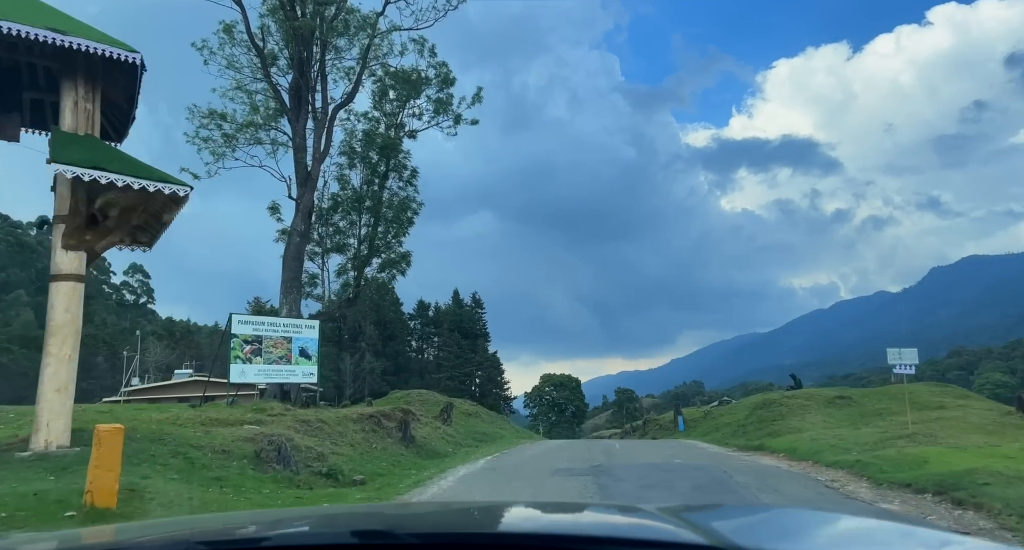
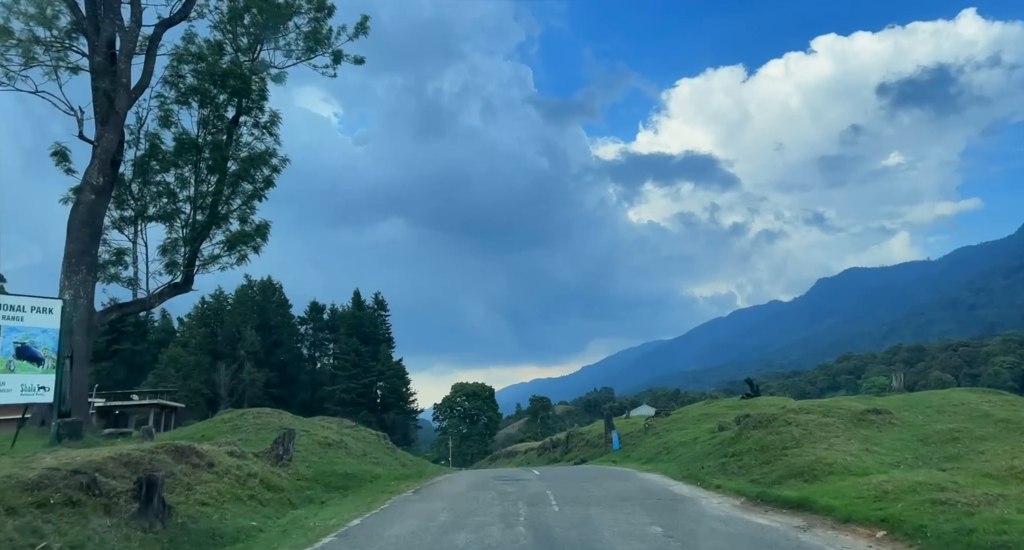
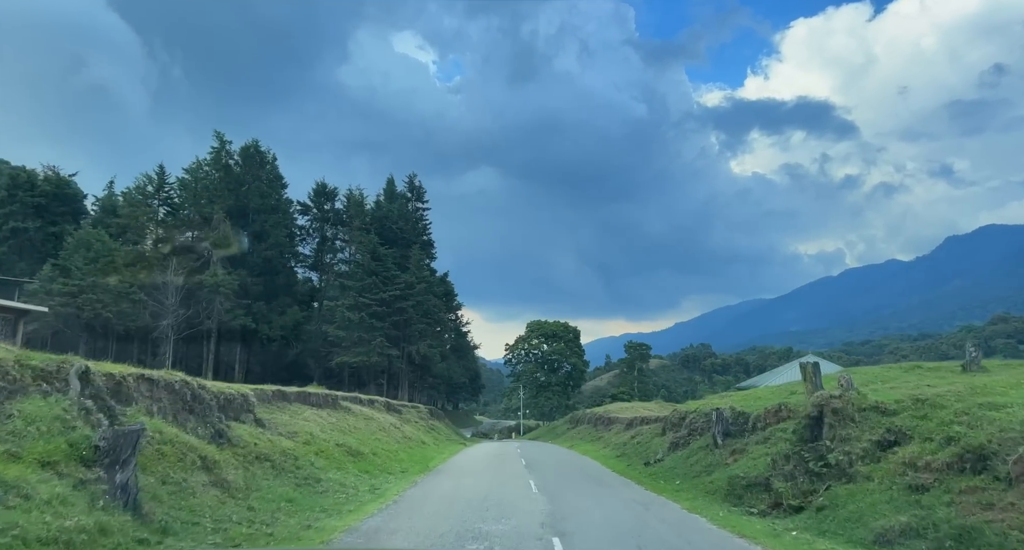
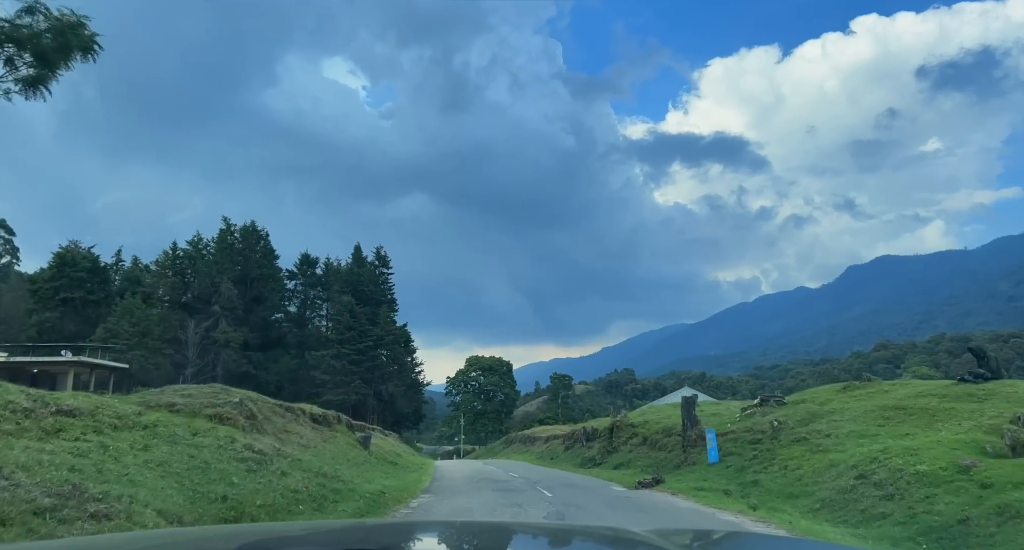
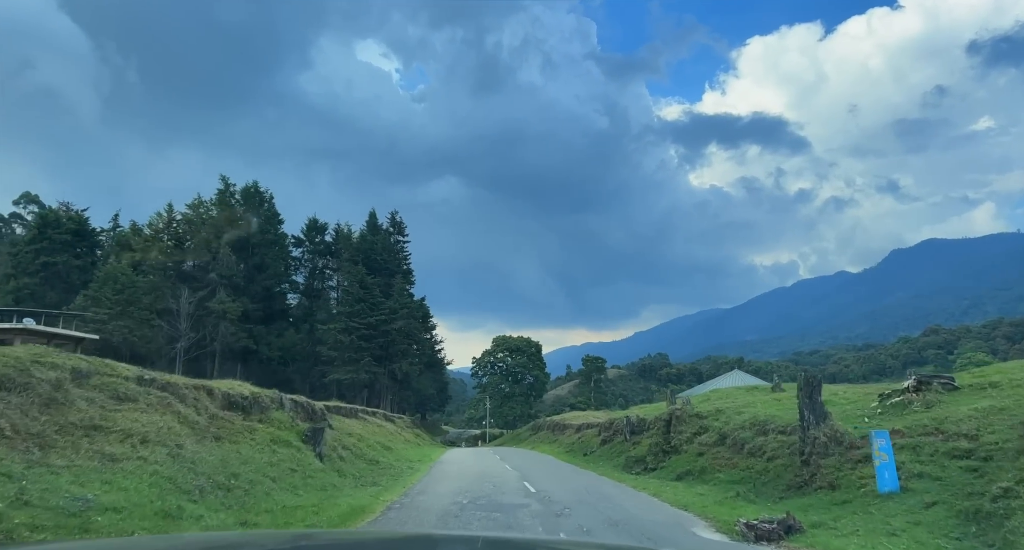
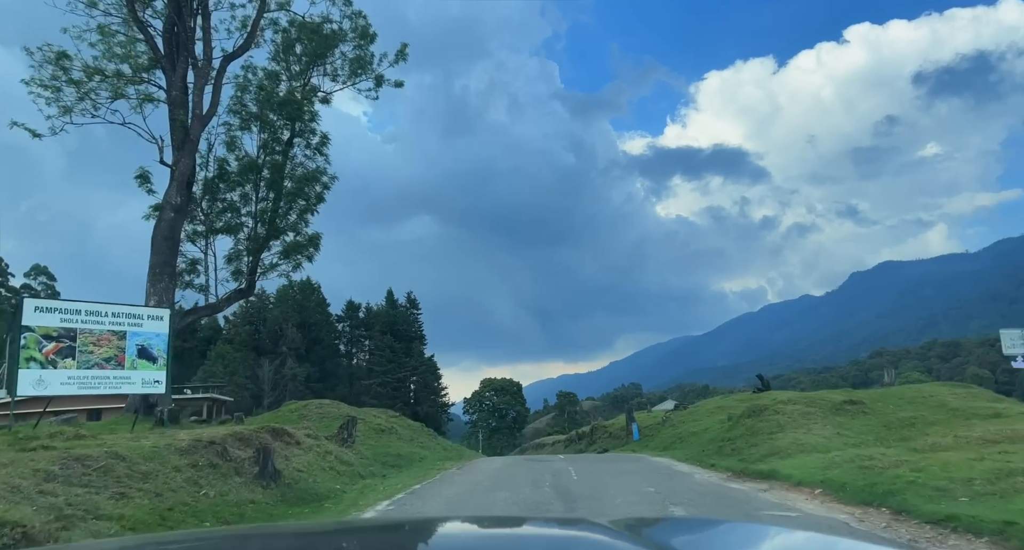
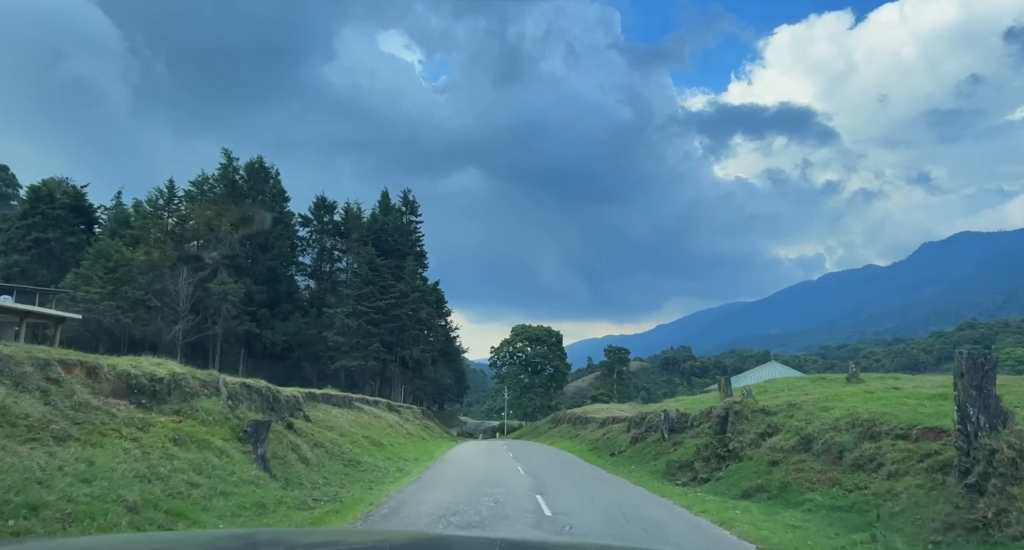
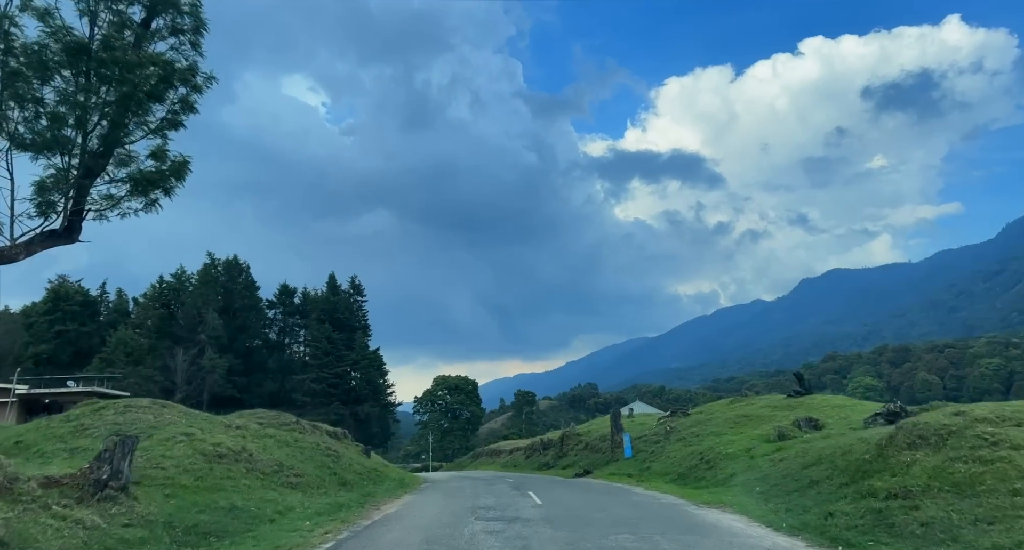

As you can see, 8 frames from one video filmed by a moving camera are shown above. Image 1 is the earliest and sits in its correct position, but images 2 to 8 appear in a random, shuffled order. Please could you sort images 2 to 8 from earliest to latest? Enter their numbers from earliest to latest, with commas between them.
6, 2, 8, 4, 5, 7, 3
